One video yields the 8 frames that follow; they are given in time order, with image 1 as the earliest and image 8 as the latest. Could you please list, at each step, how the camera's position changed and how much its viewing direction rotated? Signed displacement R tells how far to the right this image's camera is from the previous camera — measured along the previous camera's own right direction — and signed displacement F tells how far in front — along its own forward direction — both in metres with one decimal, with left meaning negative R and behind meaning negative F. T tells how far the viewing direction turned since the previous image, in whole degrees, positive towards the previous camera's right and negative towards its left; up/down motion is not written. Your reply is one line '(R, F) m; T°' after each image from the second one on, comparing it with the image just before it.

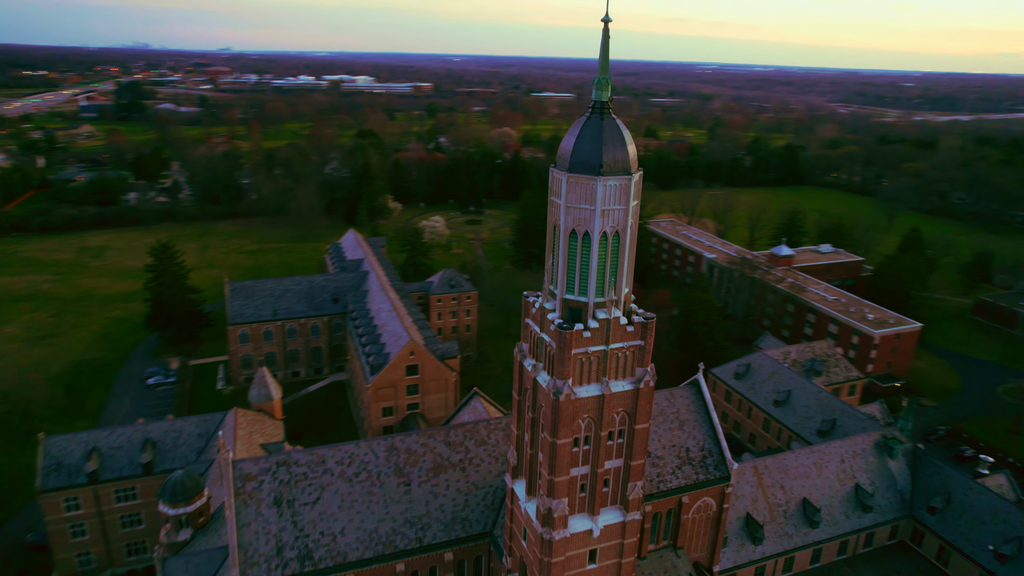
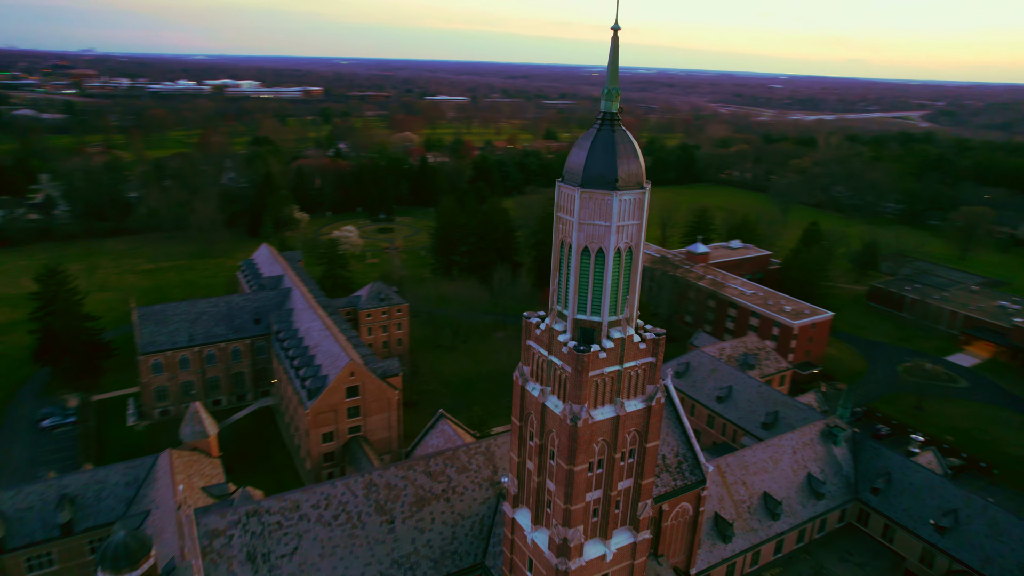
(-2.4, +1.1) m; +8°
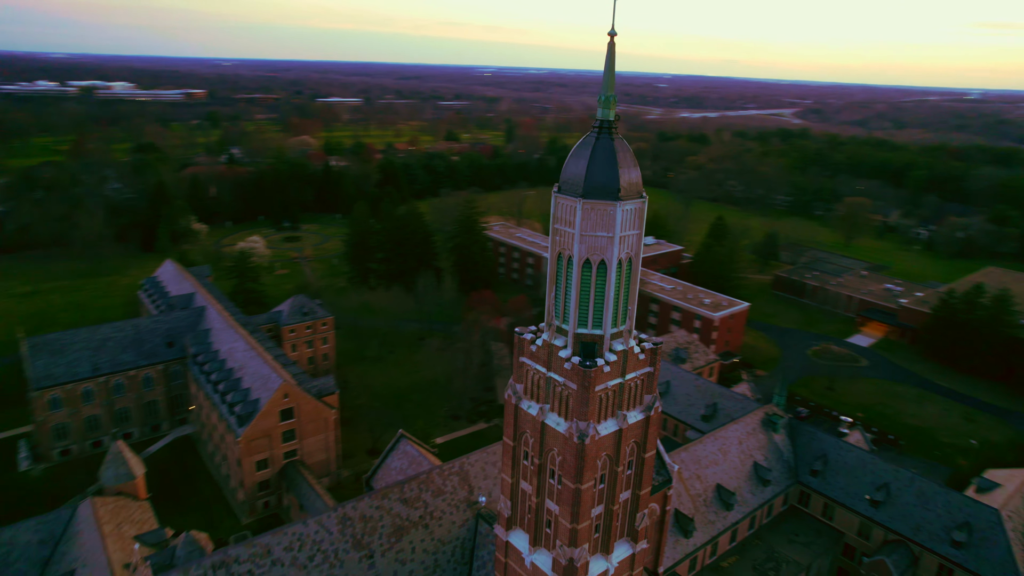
(-2.1, +0.8) m; +8°
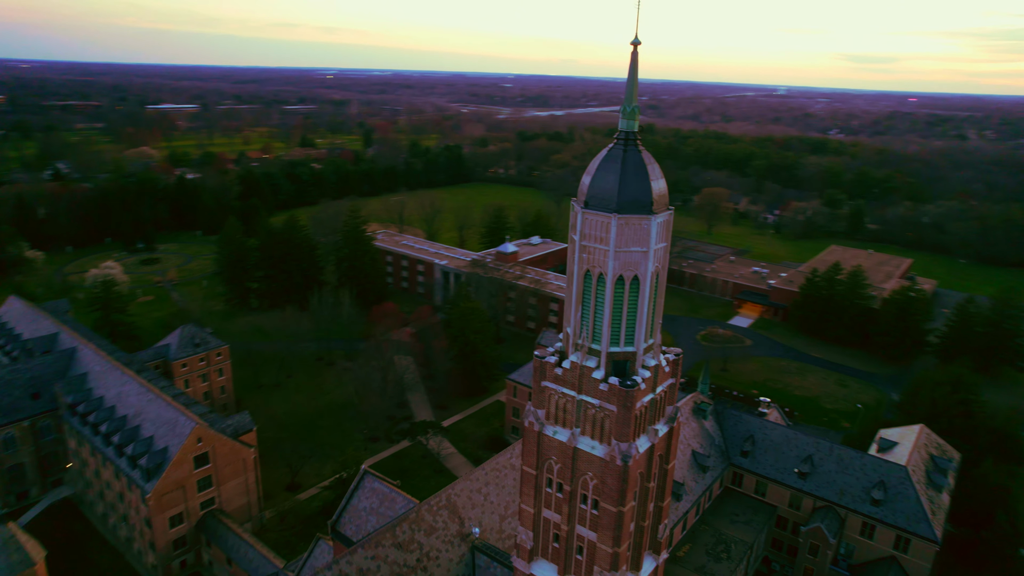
(-3.5, +1.2) m; +12°
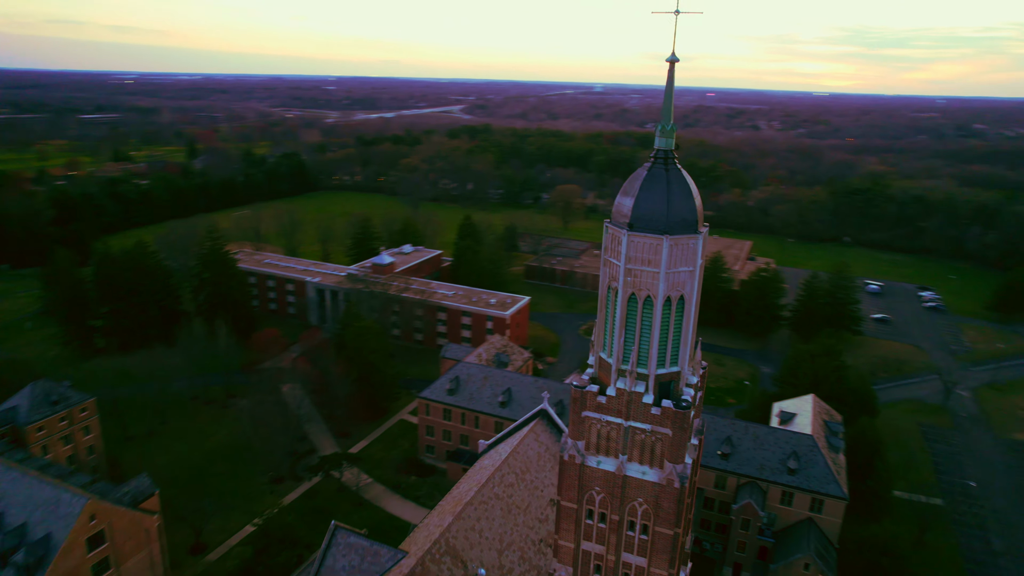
(-4.0, +1.4) m; +13°
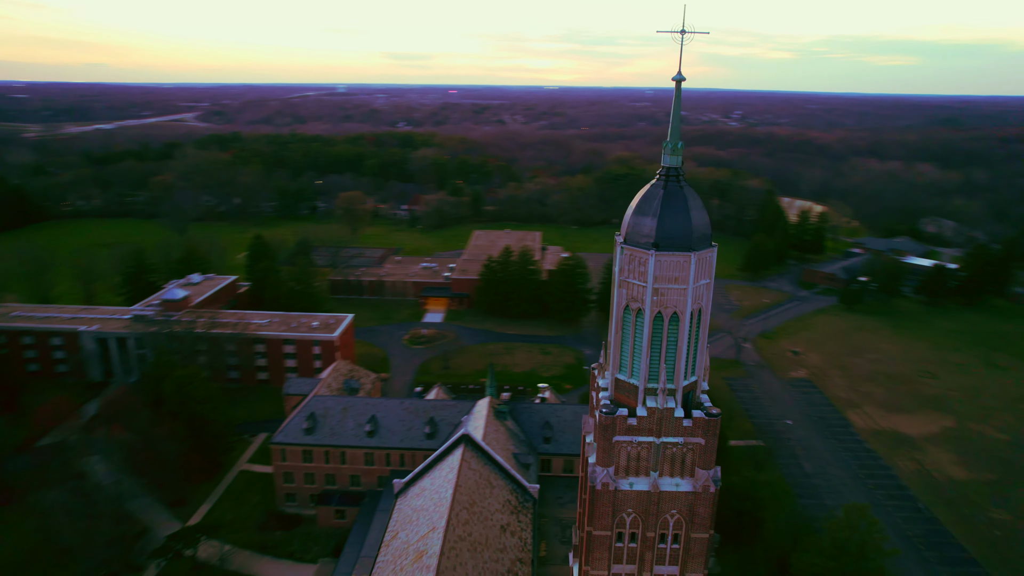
(-4.9, +1.8) m; +20°
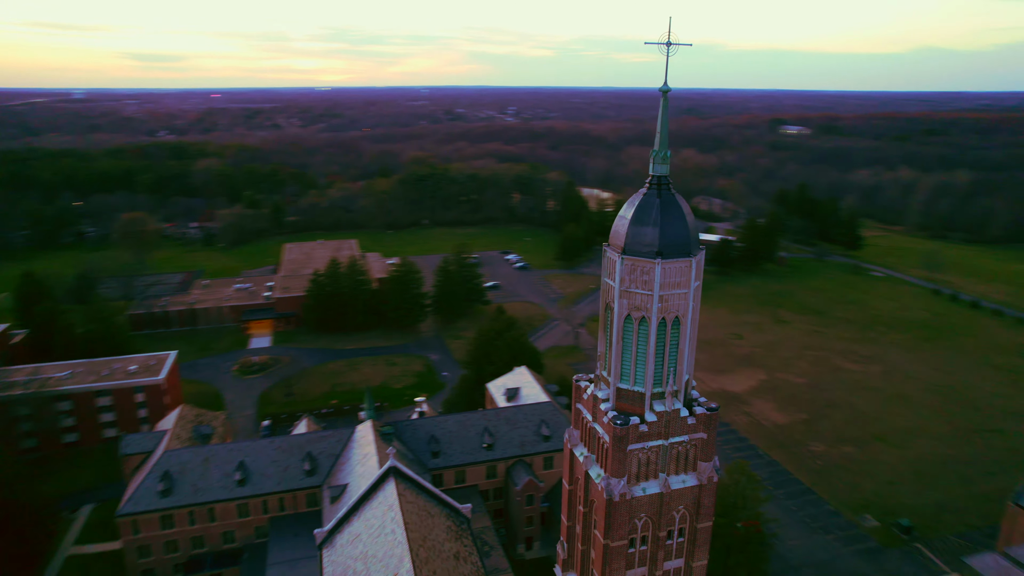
(-4.1, +1.3) m; +17°
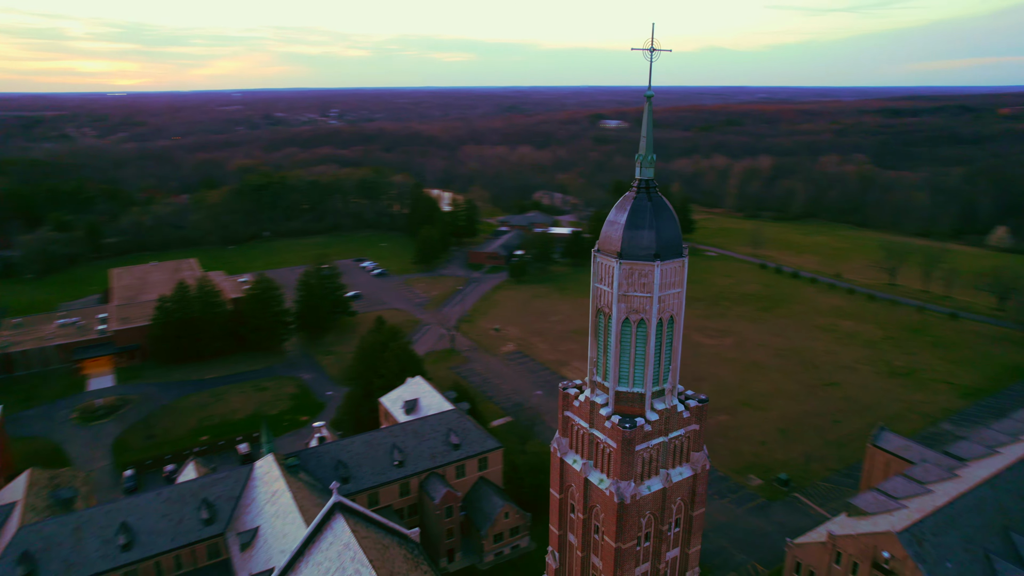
(-3.3, +0.8) m; +14°
